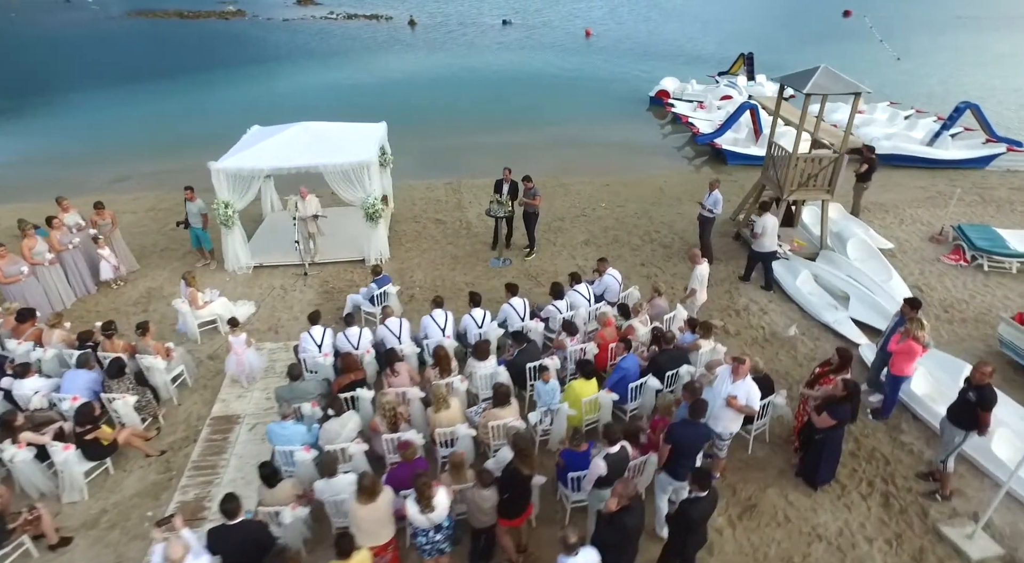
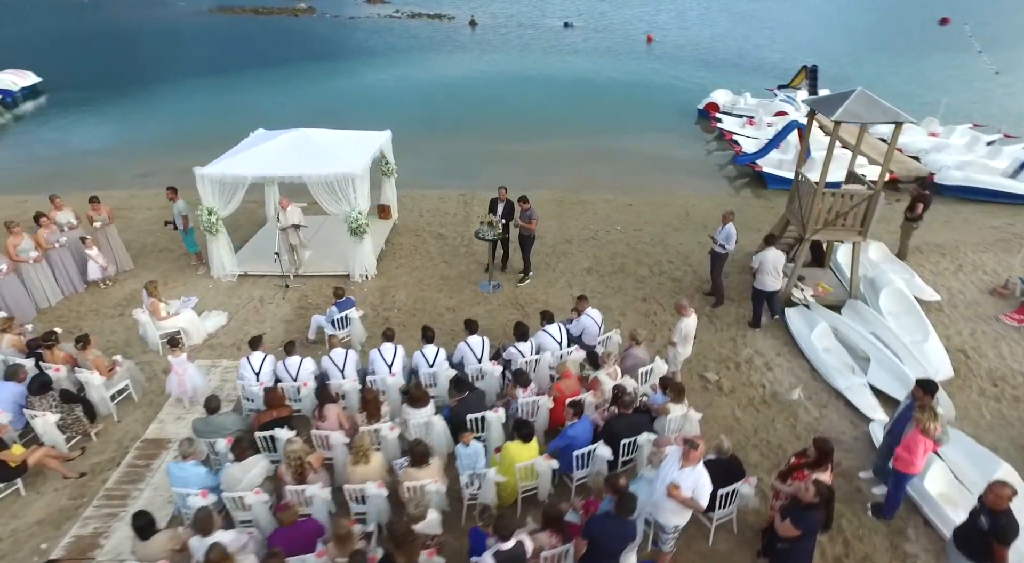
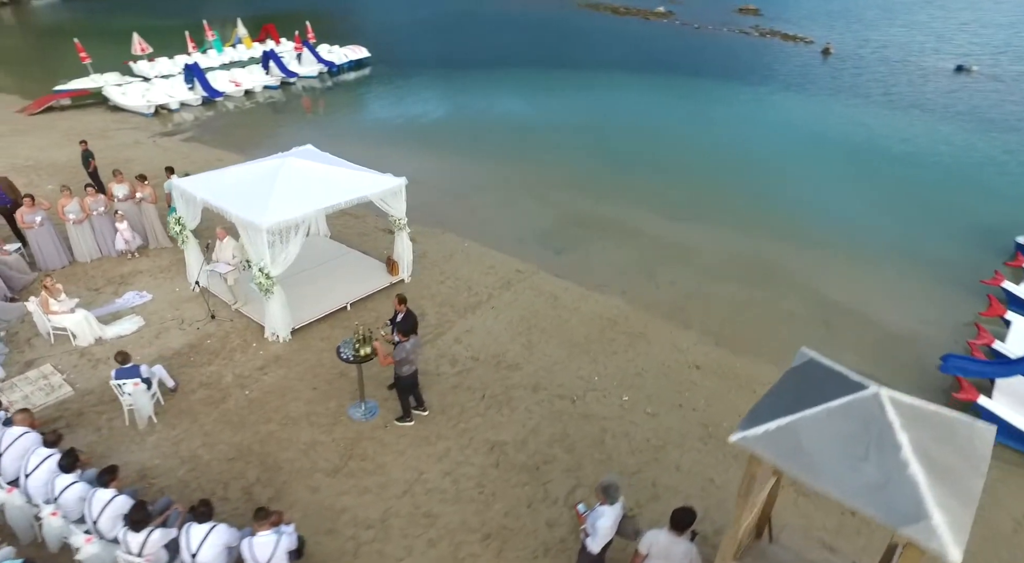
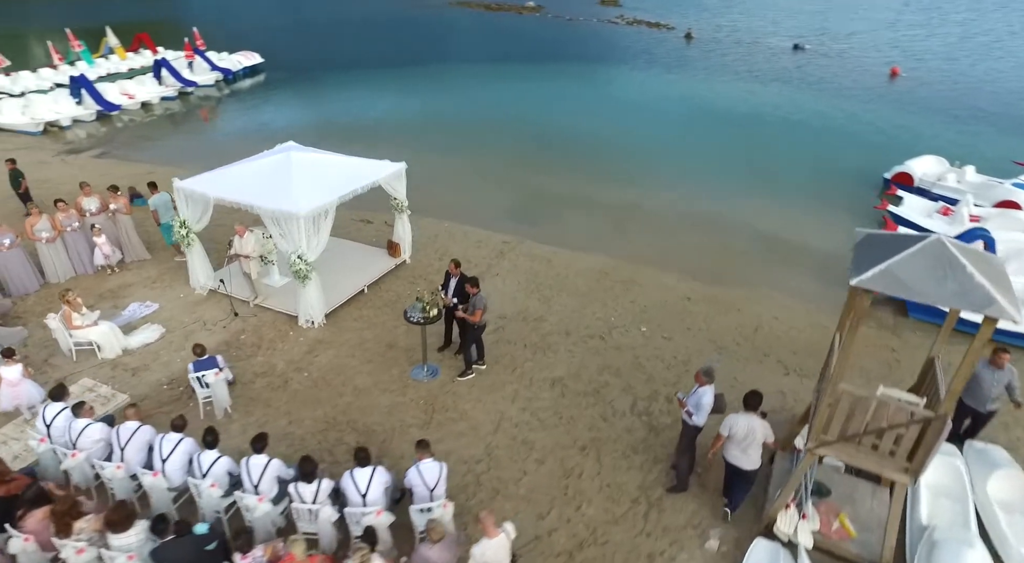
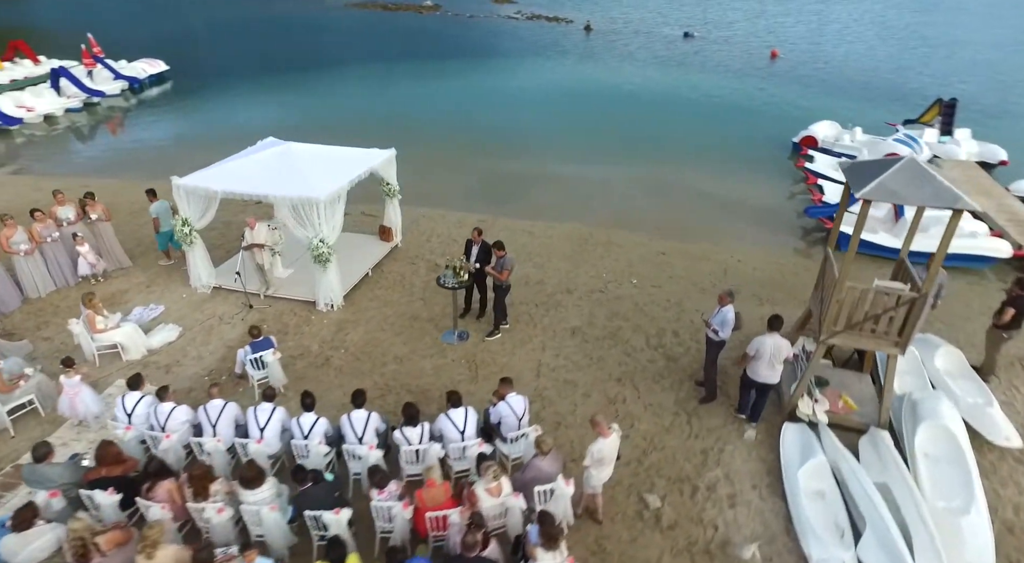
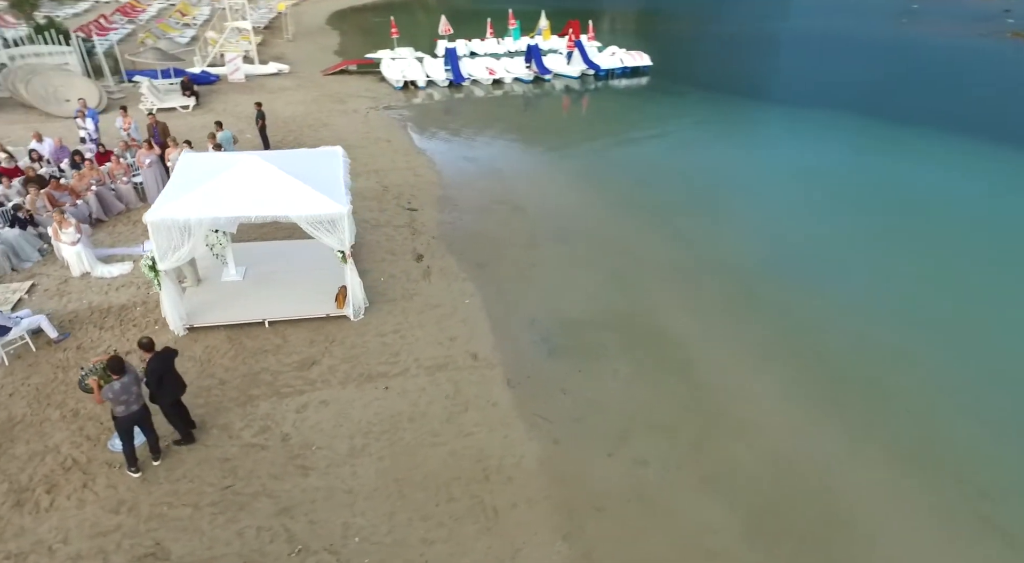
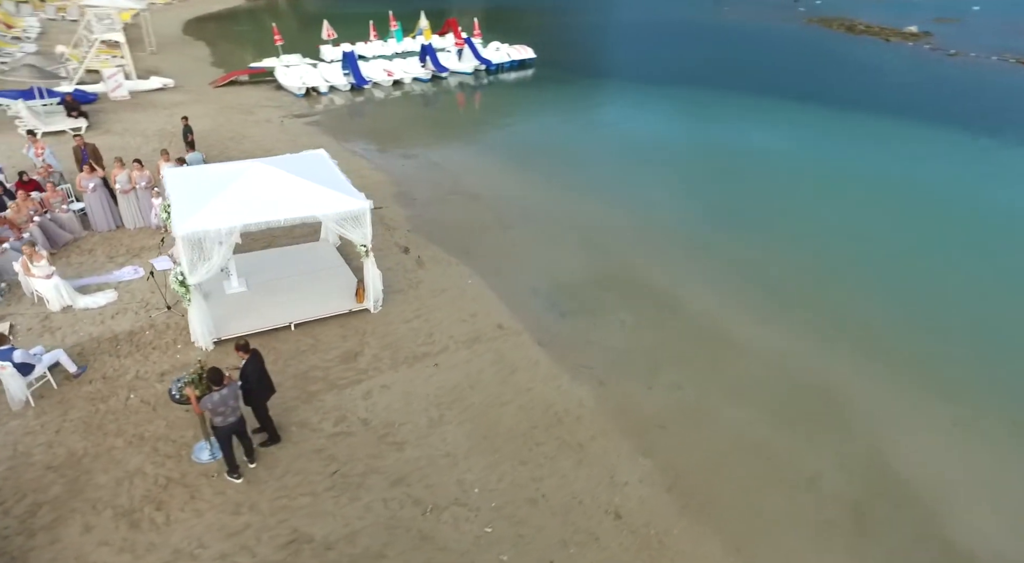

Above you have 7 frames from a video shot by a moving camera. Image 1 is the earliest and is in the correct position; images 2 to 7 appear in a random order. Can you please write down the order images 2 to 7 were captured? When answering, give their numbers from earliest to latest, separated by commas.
2, 5, 4, 3, 7, 6
